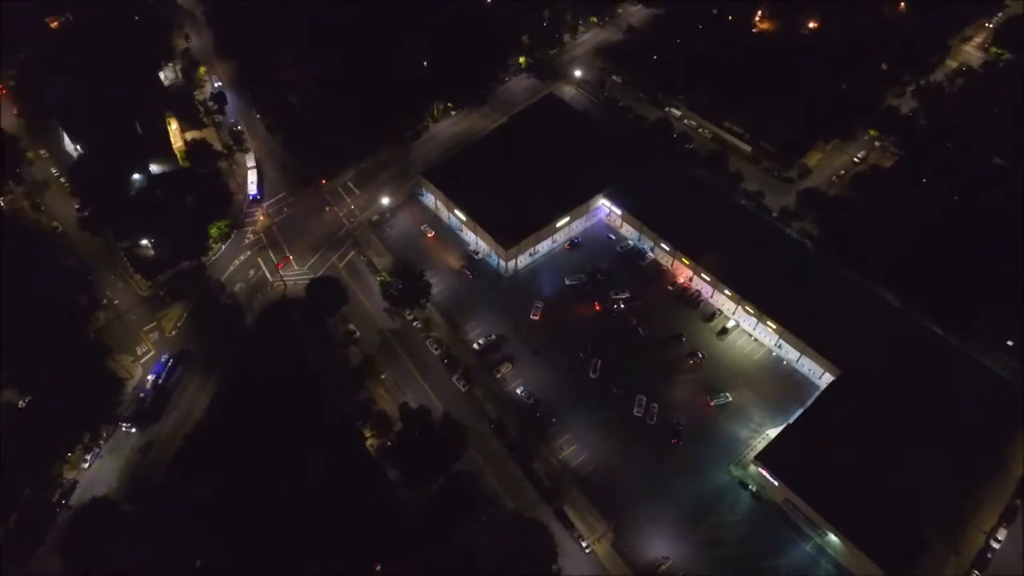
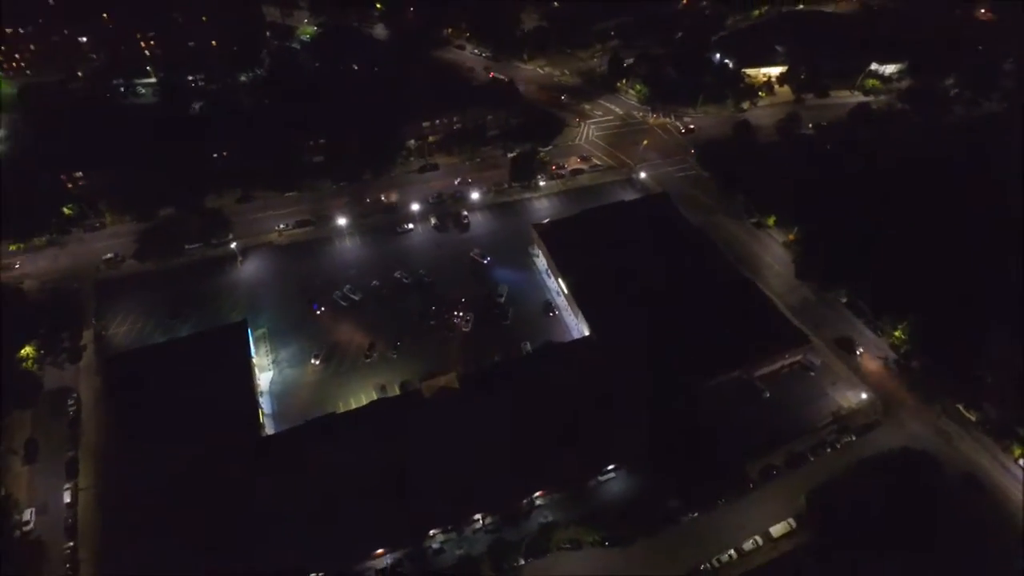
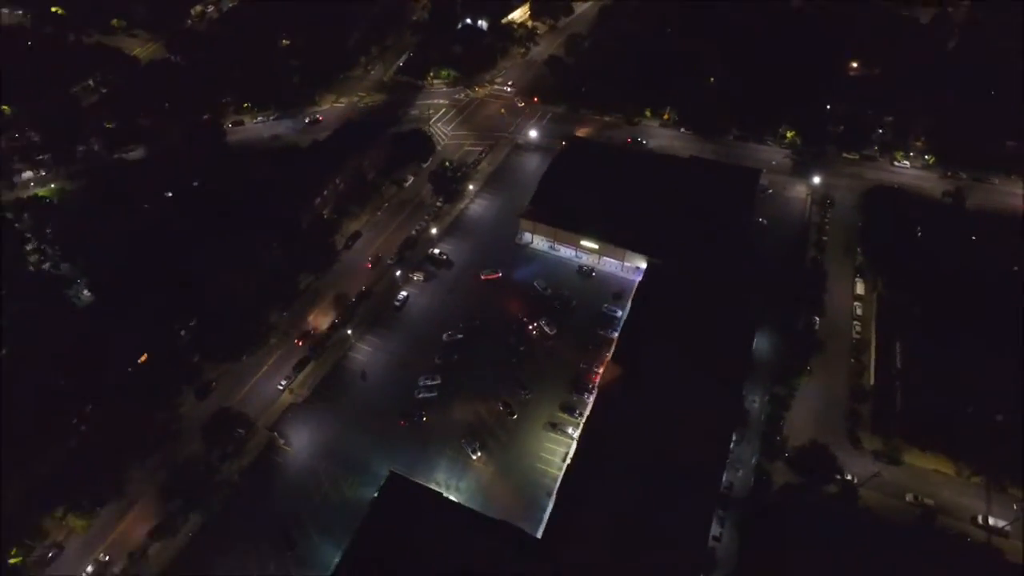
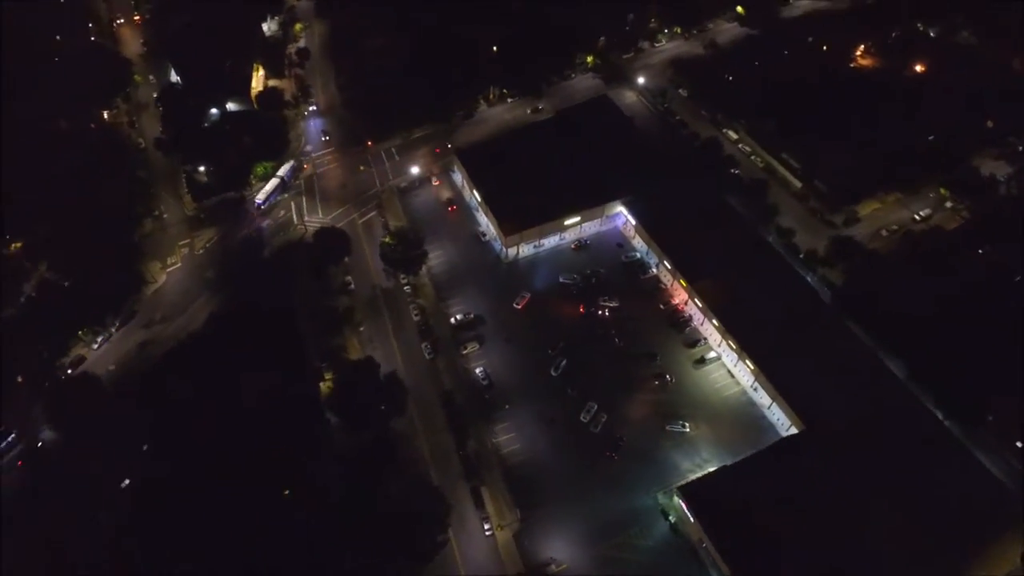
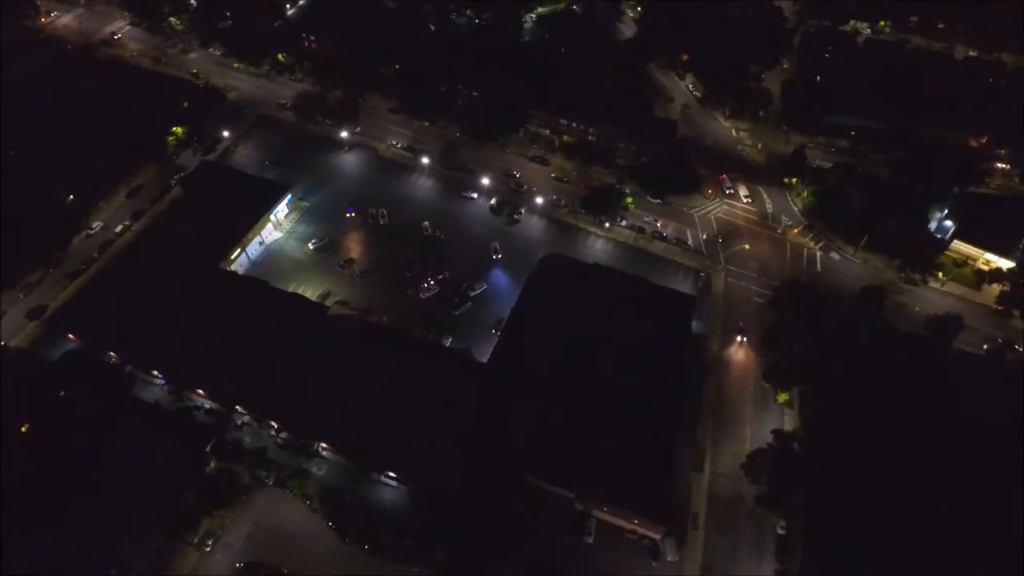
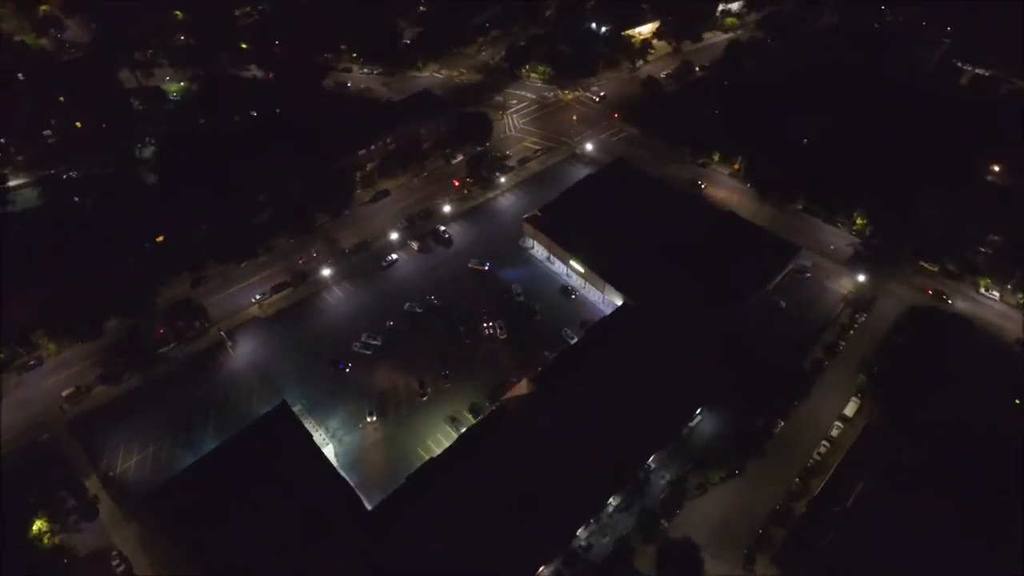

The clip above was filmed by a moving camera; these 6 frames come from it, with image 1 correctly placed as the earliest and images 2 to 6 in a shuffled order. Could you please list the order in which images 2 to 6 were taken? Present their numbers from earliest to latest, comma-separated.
4, 3, 6, 2, 5
